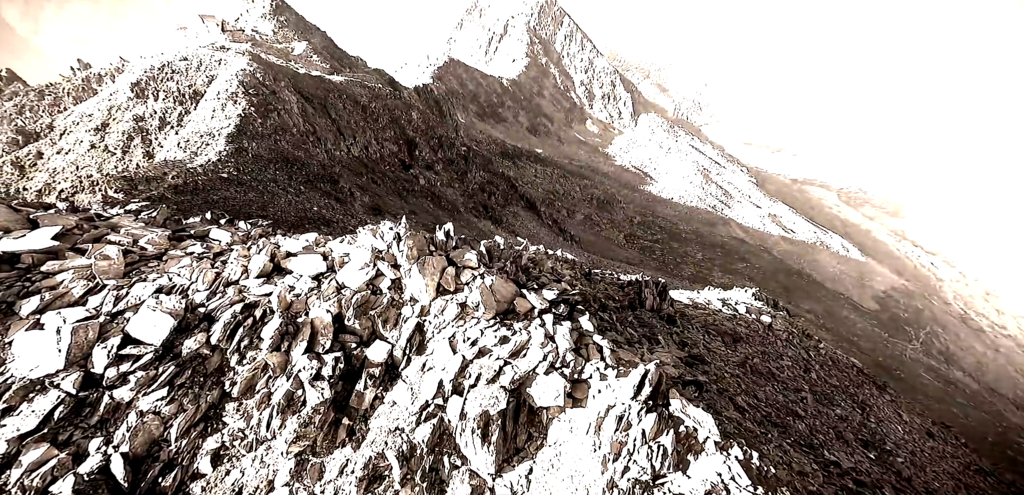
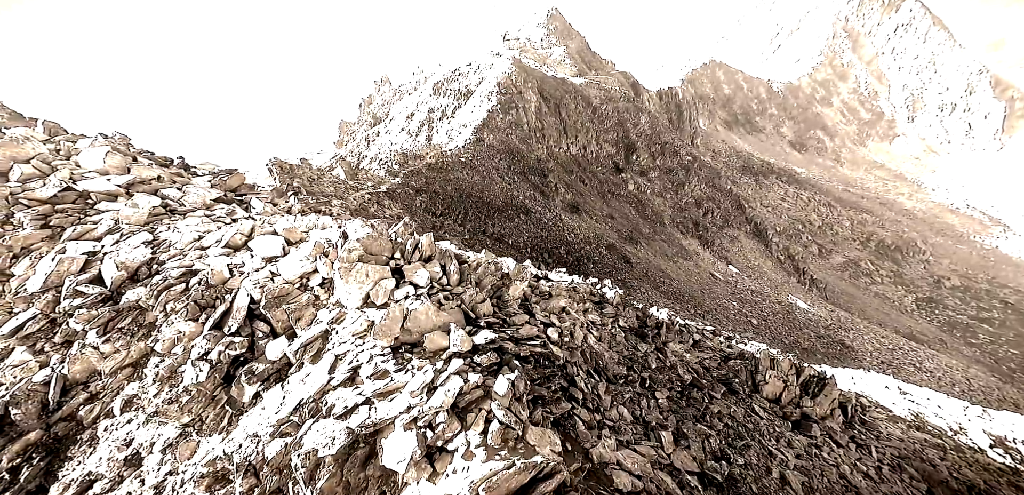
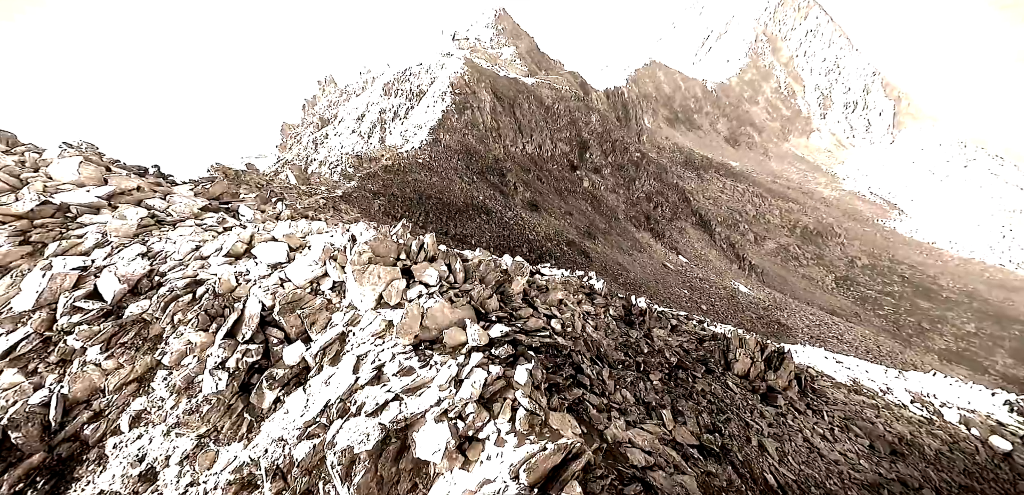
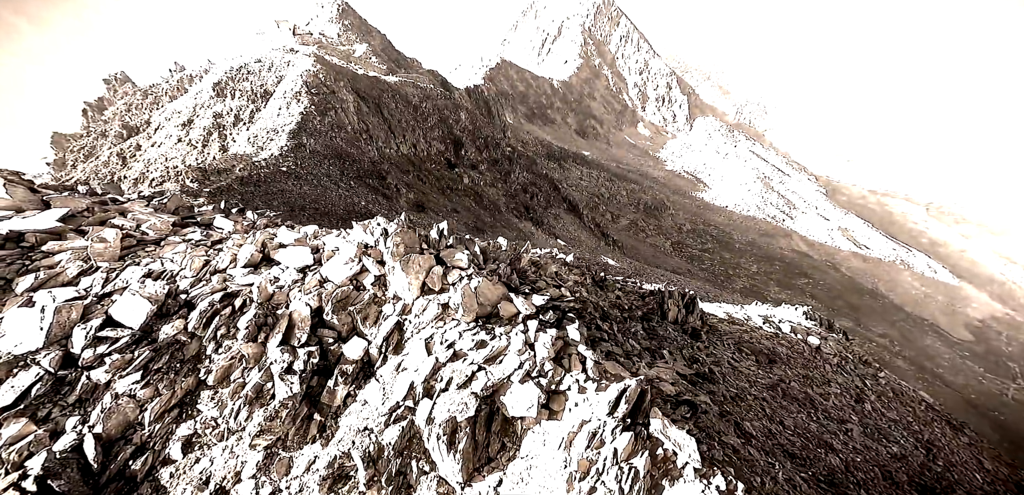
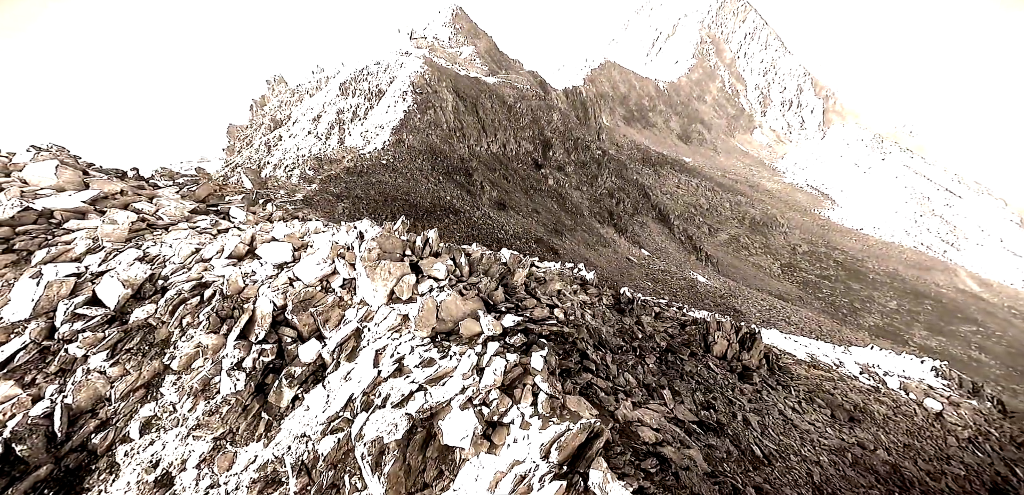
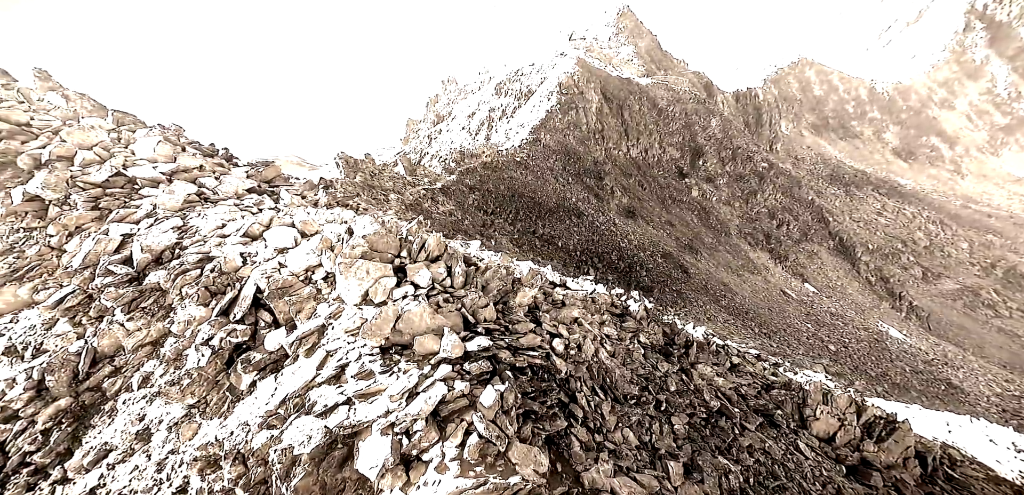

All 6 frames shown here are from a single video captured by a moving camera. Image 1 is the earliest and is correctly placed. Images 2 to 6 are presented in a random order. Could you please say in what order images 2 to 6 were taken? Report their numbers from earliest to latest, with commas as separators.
4, 5, 3, 2, 6
